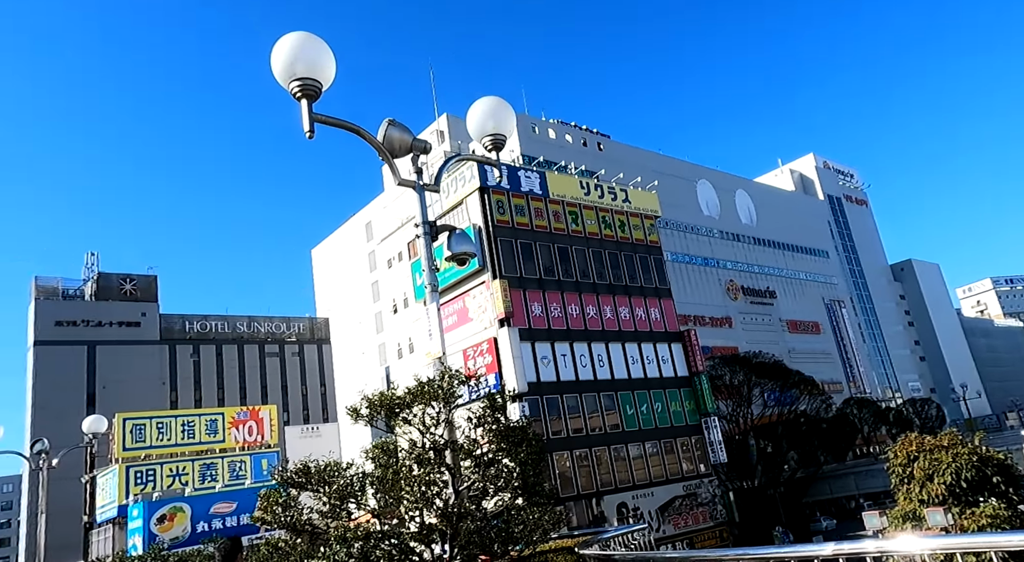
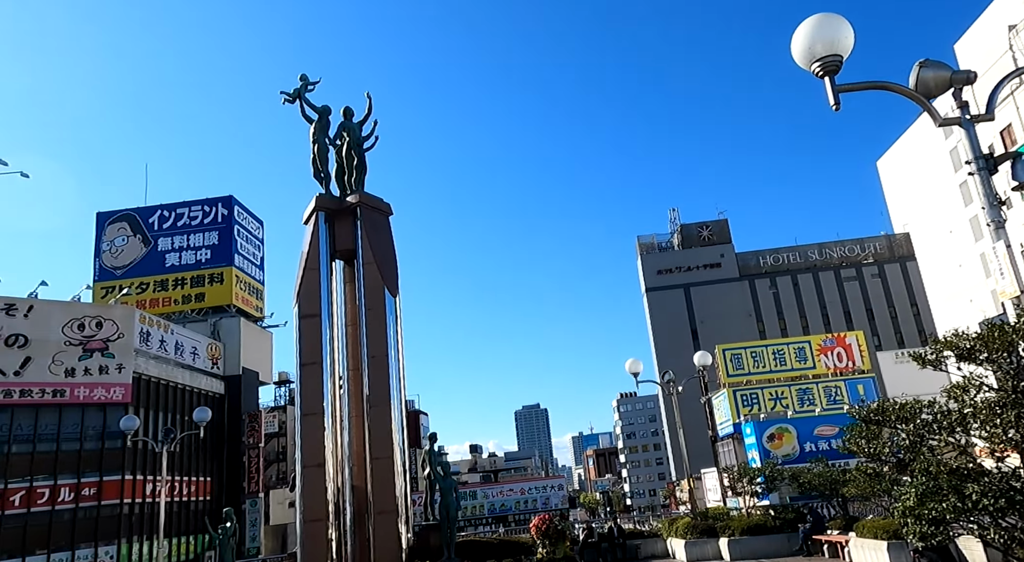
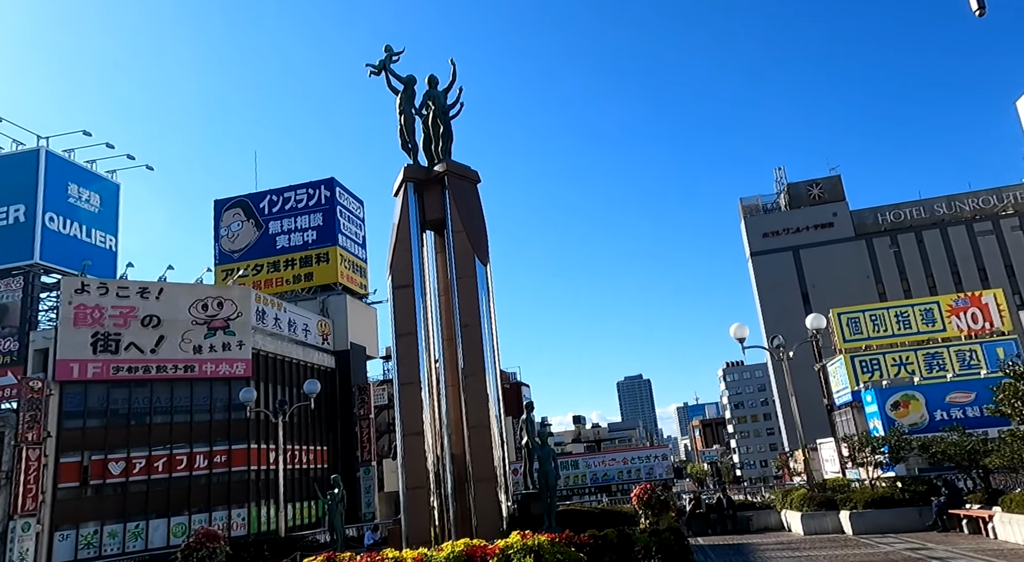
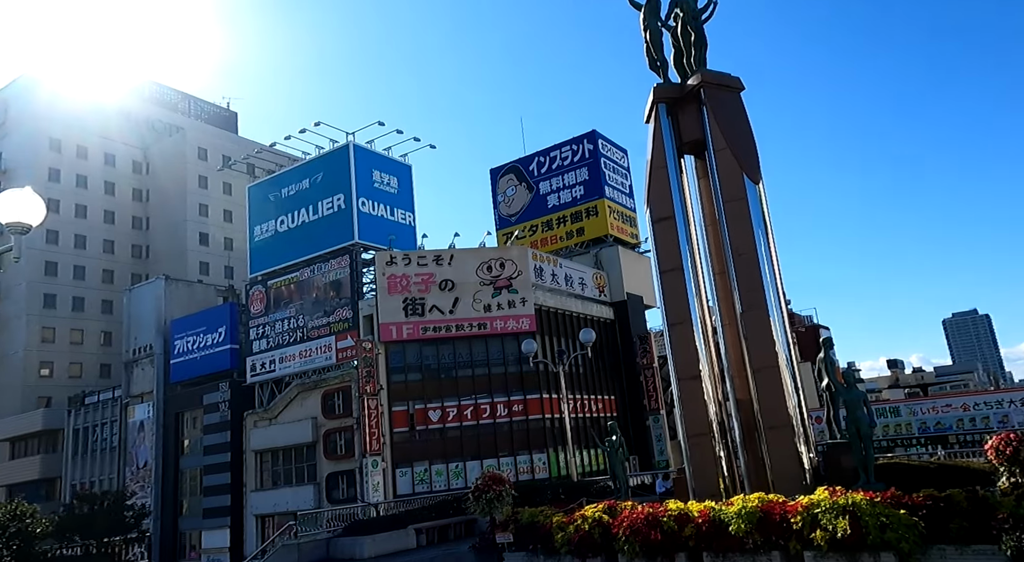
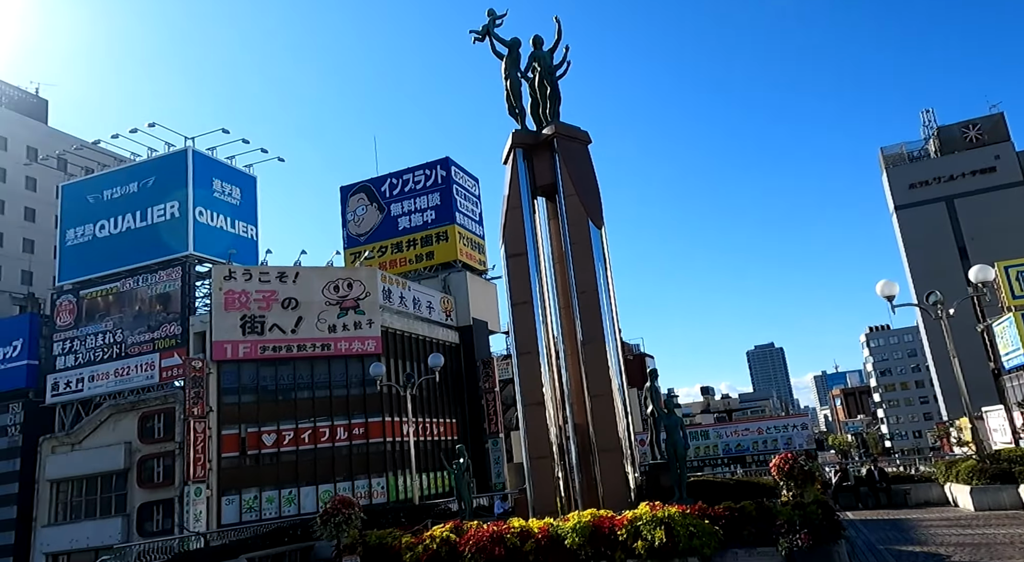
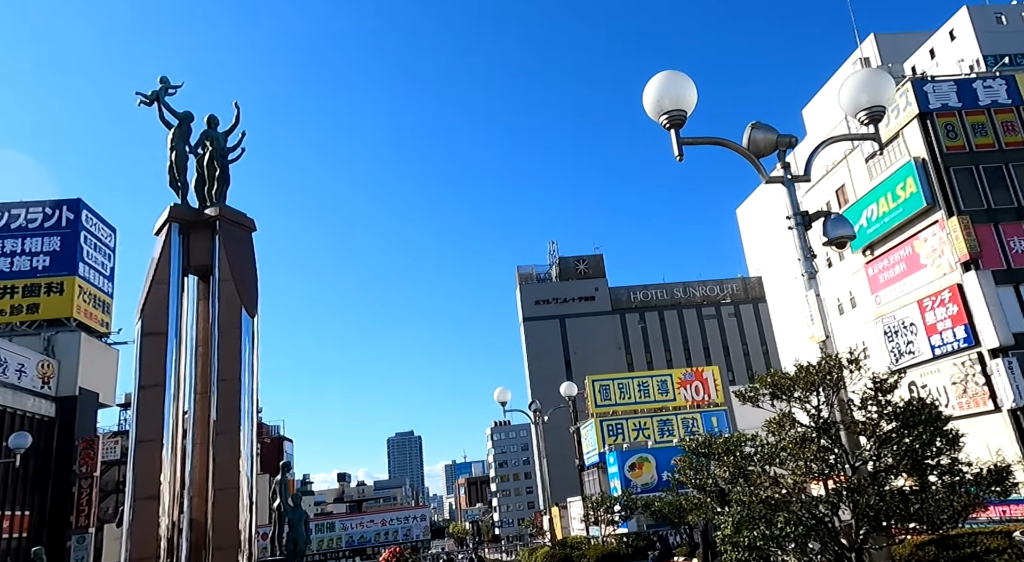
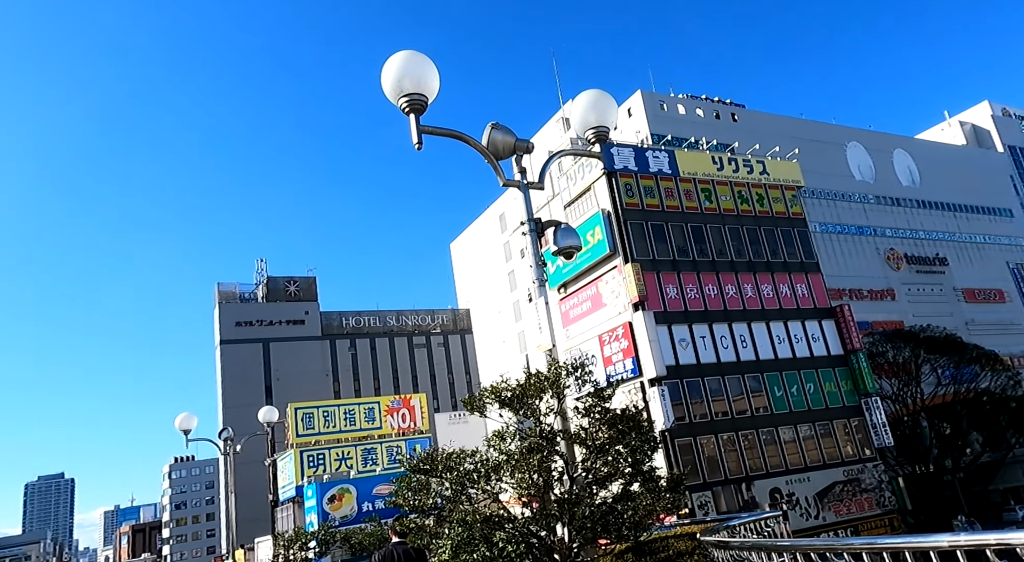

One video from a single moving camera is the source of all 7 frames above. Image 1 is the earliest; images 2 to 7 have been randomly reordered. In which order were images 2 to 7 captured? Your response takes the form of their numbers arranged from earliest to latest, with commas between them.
7, 6, 2, 3, 5, 4
